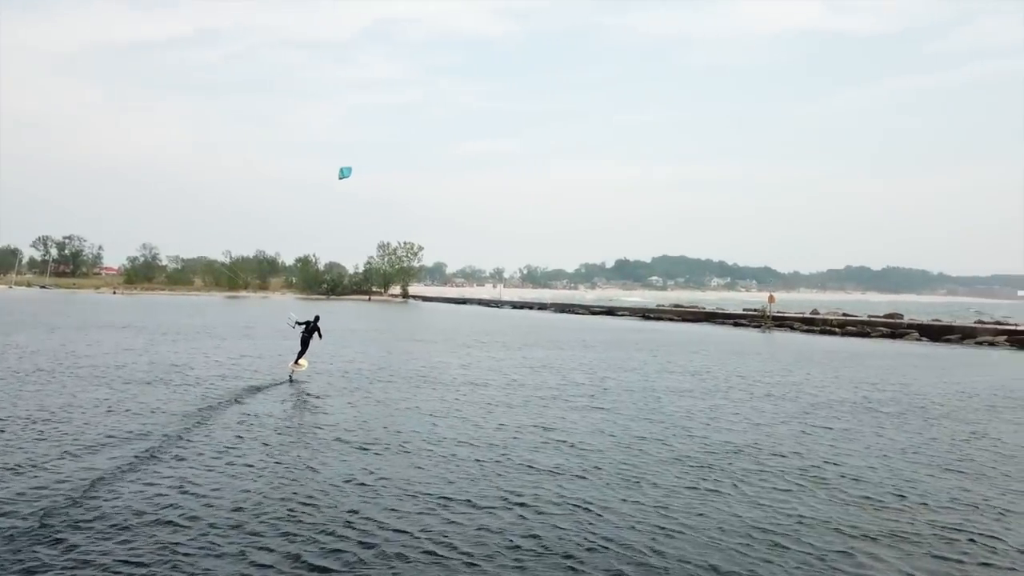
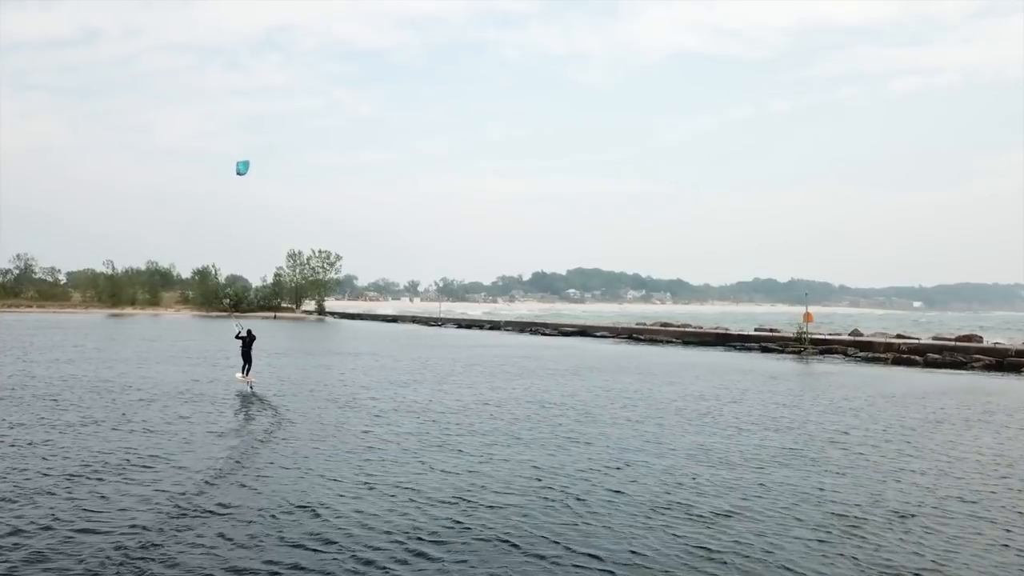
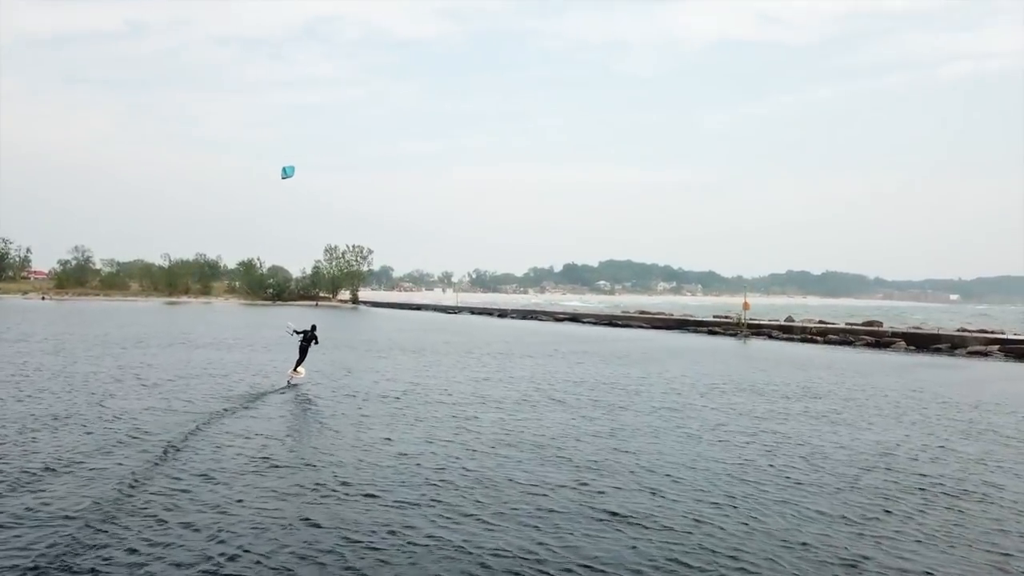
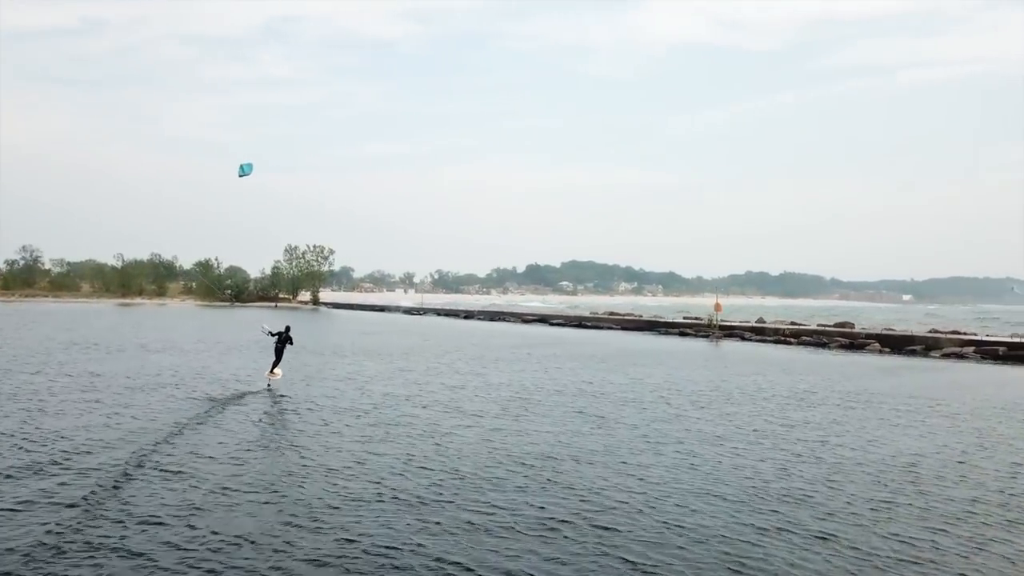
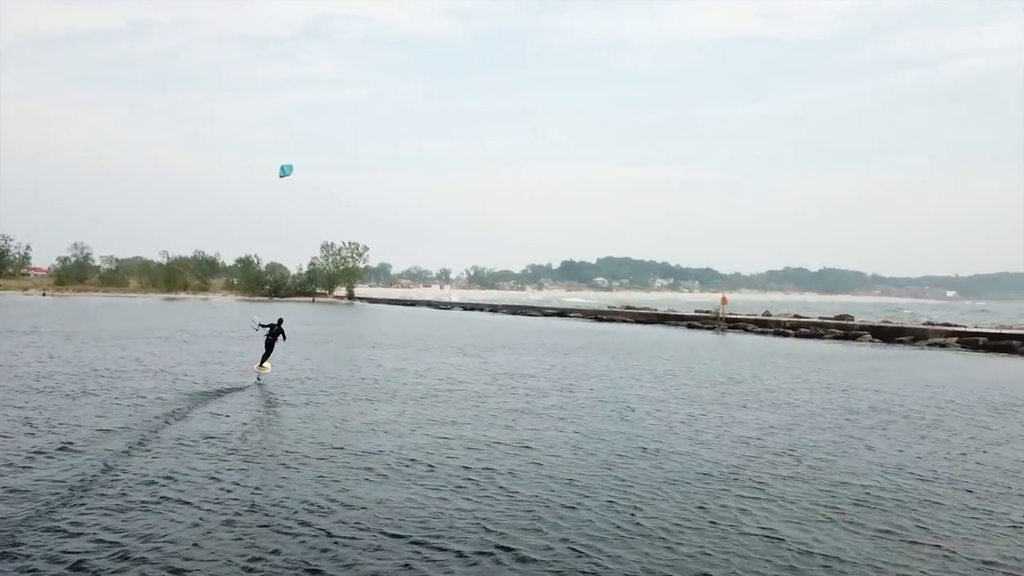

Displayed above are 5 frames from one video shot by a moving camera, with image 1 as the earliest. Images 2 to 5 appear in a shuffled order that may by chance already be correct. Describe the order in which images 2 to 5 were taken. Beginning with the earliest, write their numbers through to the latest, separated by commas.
5, 3, 4, 2
